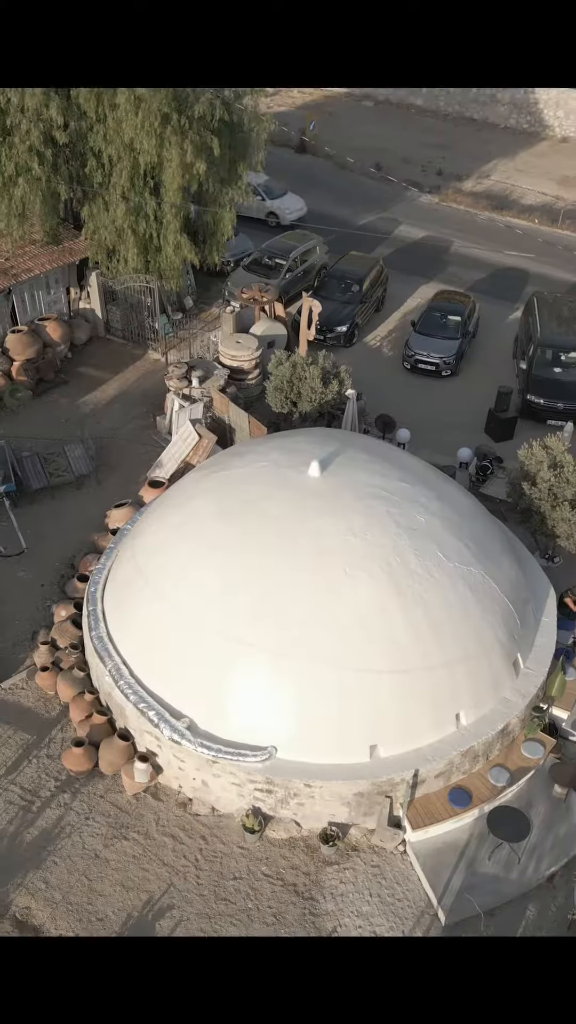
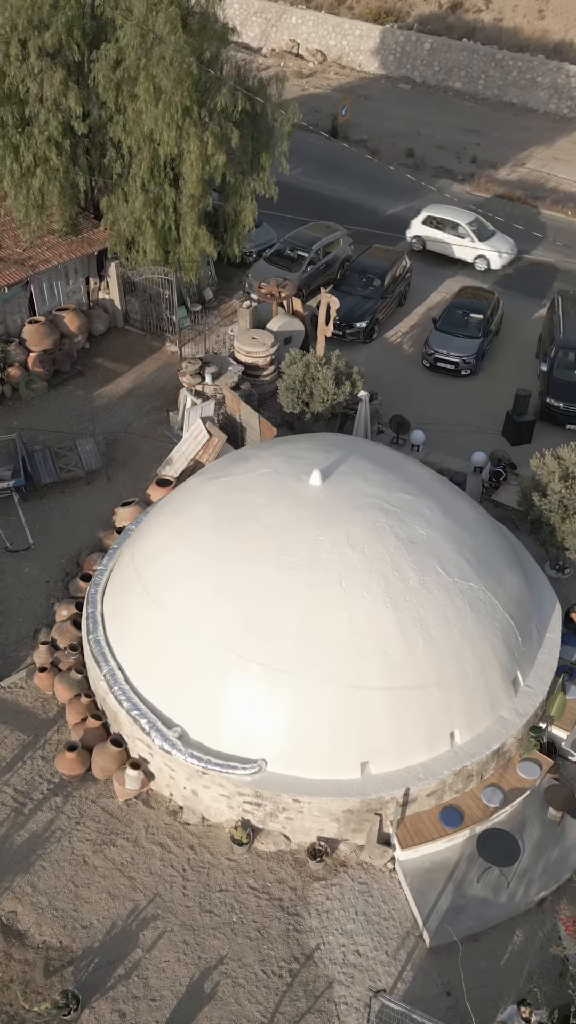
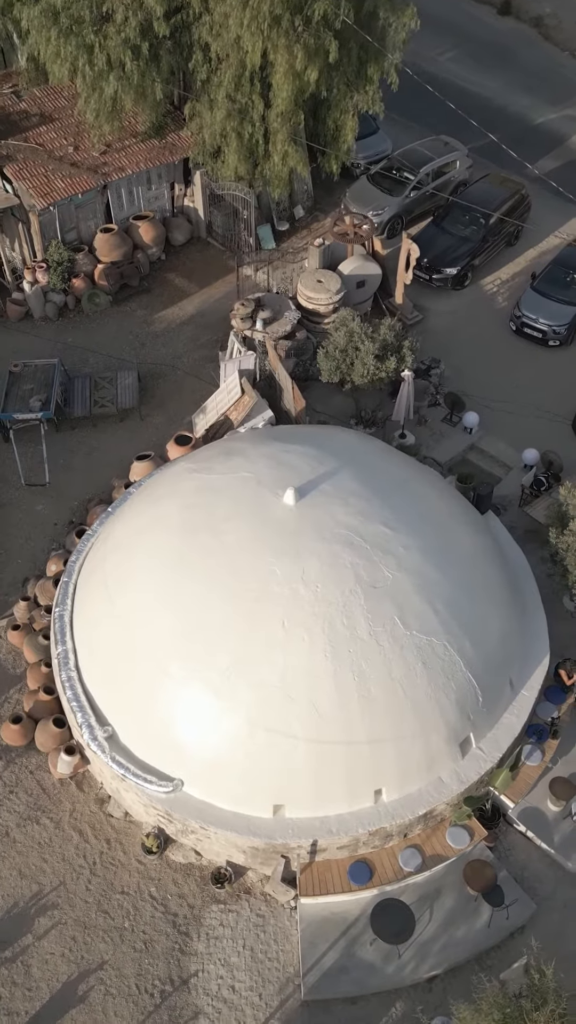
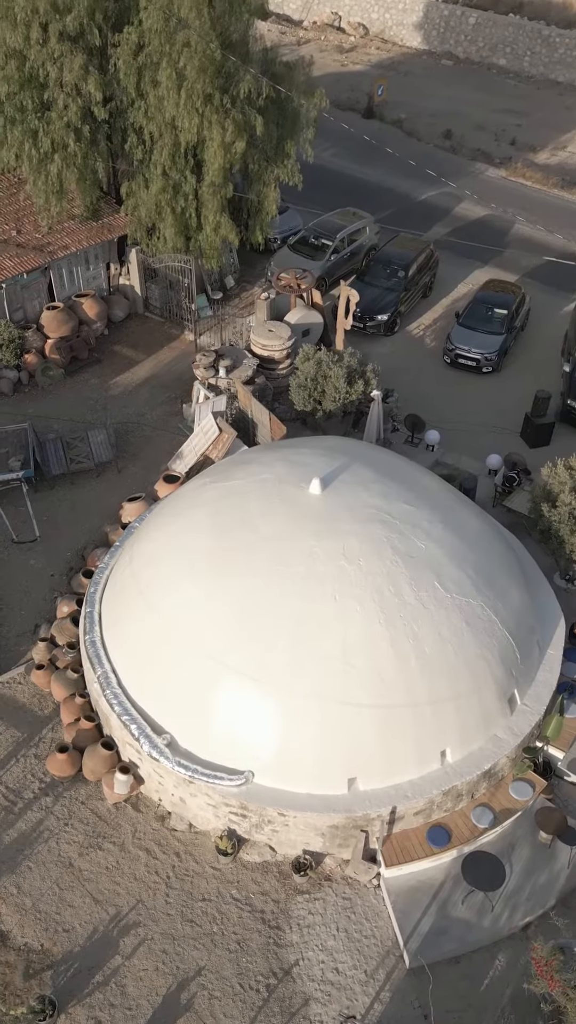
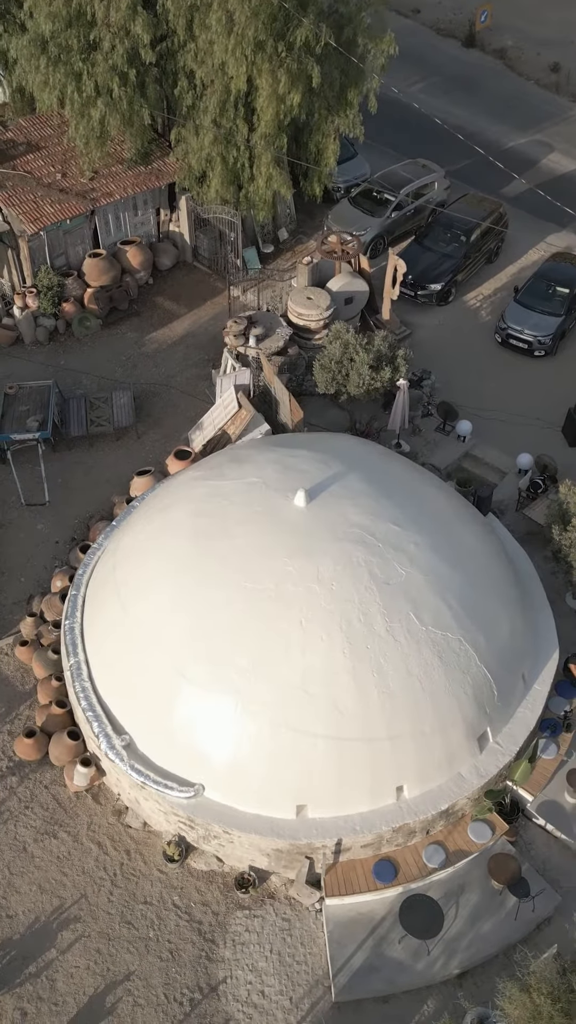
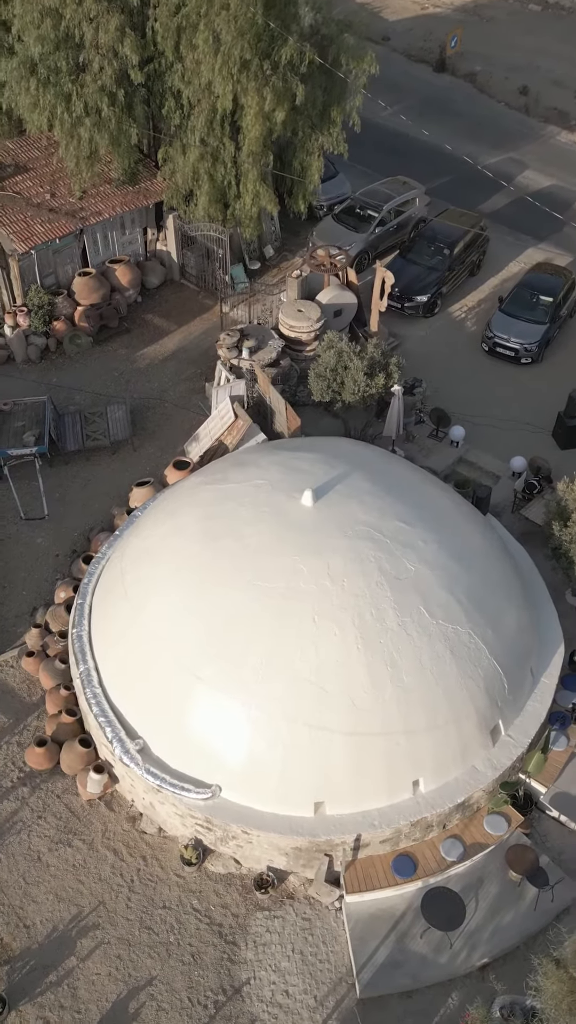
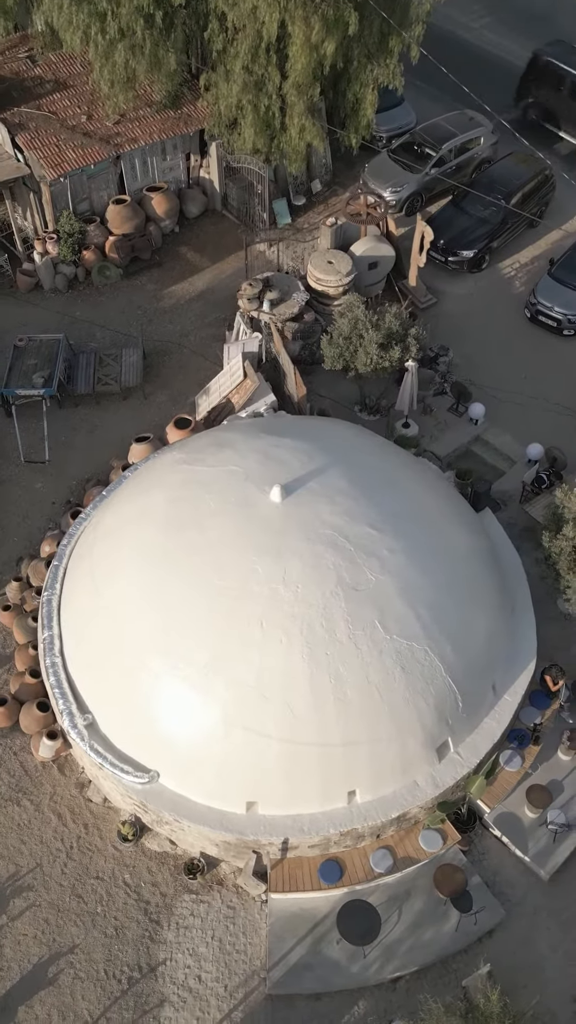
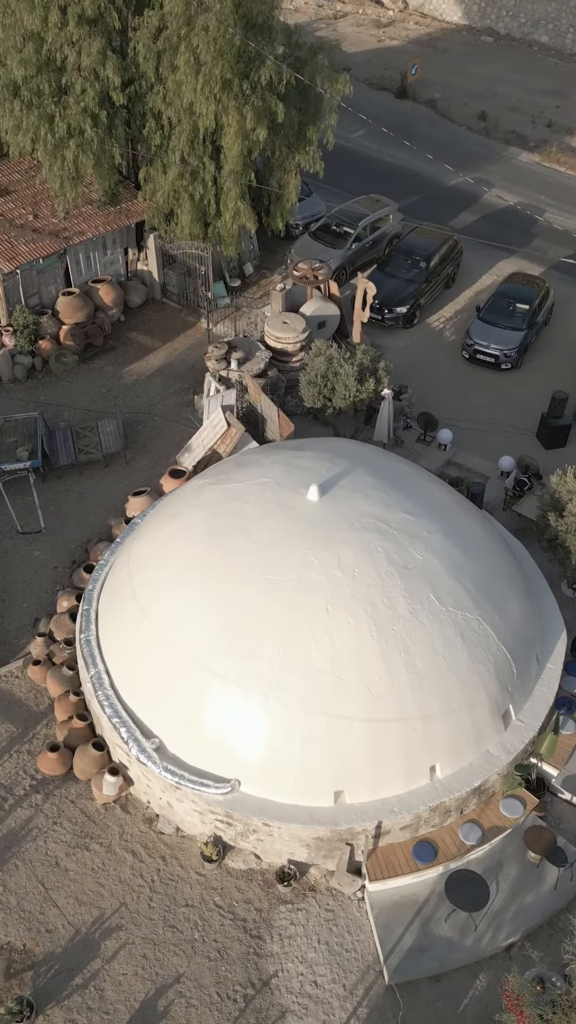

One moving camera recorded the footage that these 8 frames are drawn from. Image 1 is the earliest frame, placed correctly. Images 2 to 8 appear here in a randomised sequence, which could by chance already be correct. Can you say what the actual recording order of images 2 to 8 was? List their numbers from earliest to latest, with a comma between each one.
2, 4, 8, 6, 5, 3, 7
